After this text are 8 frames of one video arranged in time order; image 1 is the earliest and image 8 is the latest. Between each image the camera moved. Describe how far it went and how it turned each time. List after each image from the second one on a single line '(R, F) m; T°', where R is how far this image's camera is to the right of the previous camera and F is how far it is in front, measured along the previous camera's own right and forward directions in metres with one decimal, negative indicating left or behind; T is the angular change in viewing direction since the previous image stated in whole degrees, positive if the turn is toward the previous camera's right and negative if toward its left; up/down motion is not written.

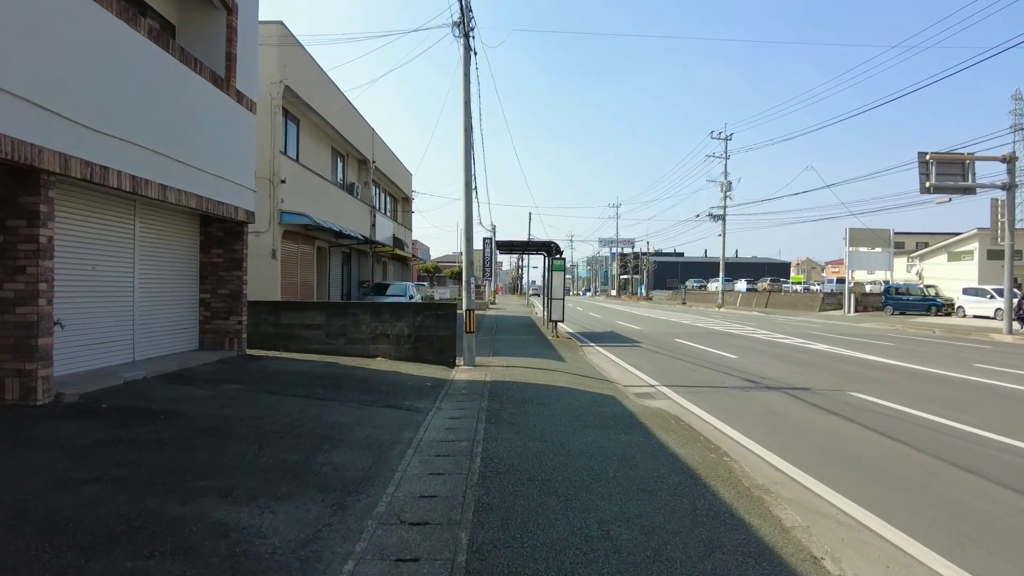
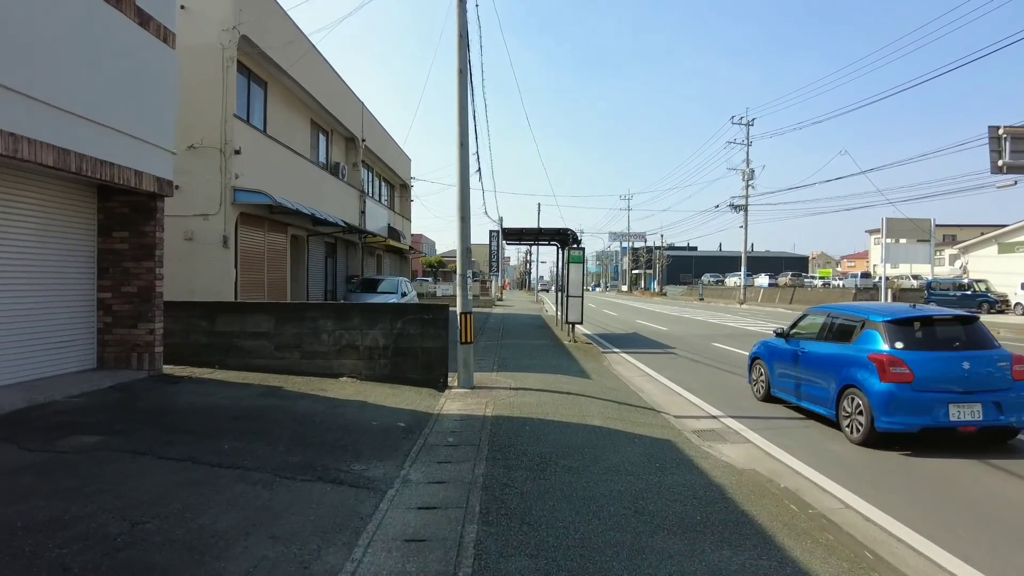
(0.0, +3.0) m; -1°
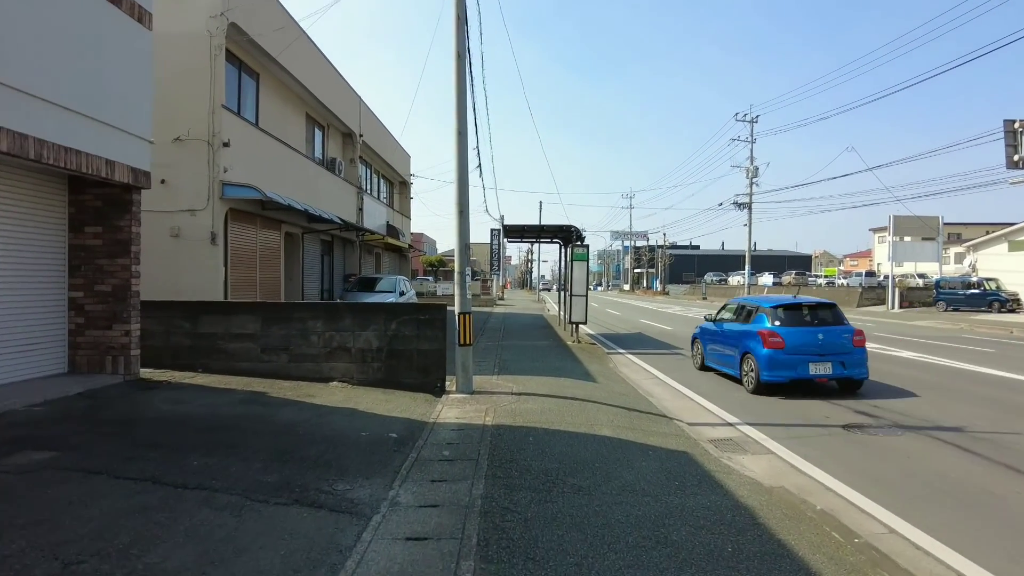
(0.0, +0.6) m; 0°
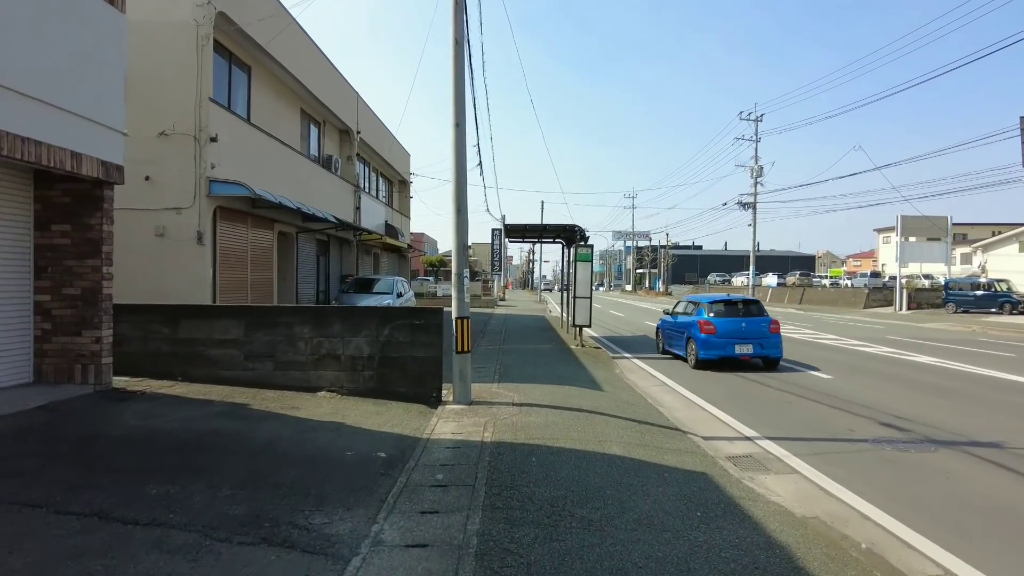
(0.0, +0.6) m; 0°
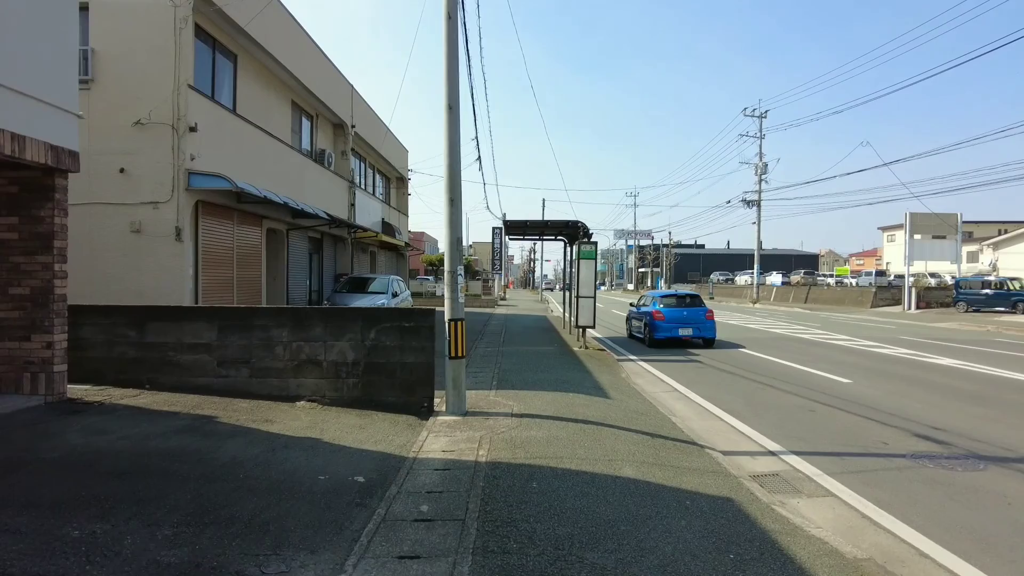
(0.0, +0.7) m; 0°
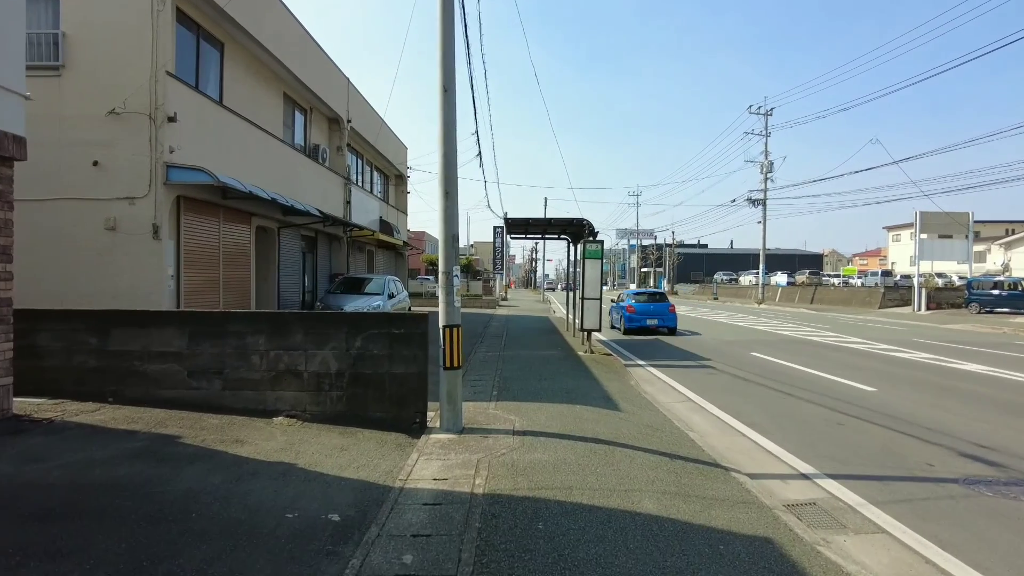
(0.0, +0.7) m; 0°
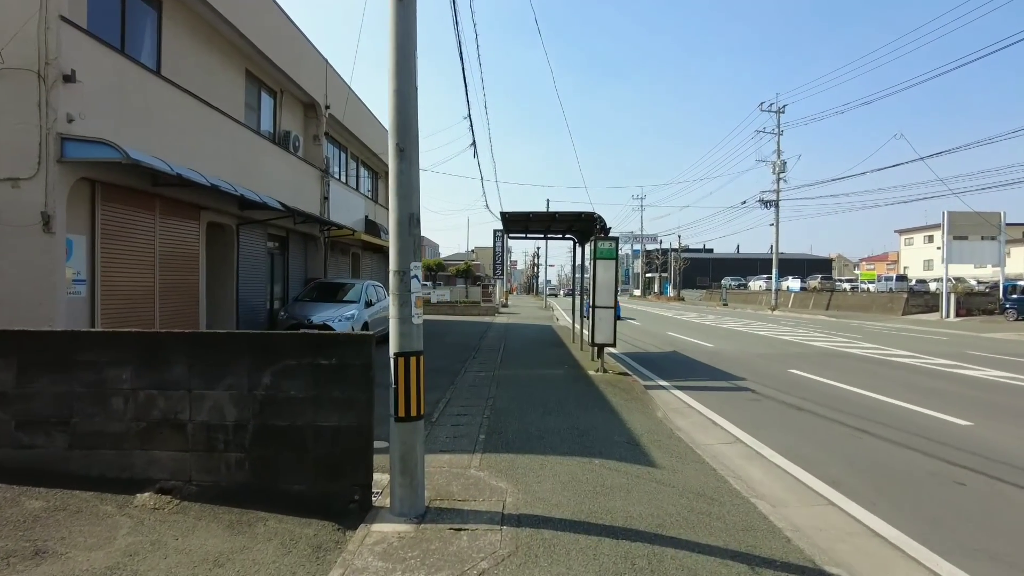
(+0.1, +2.2) m; 0°
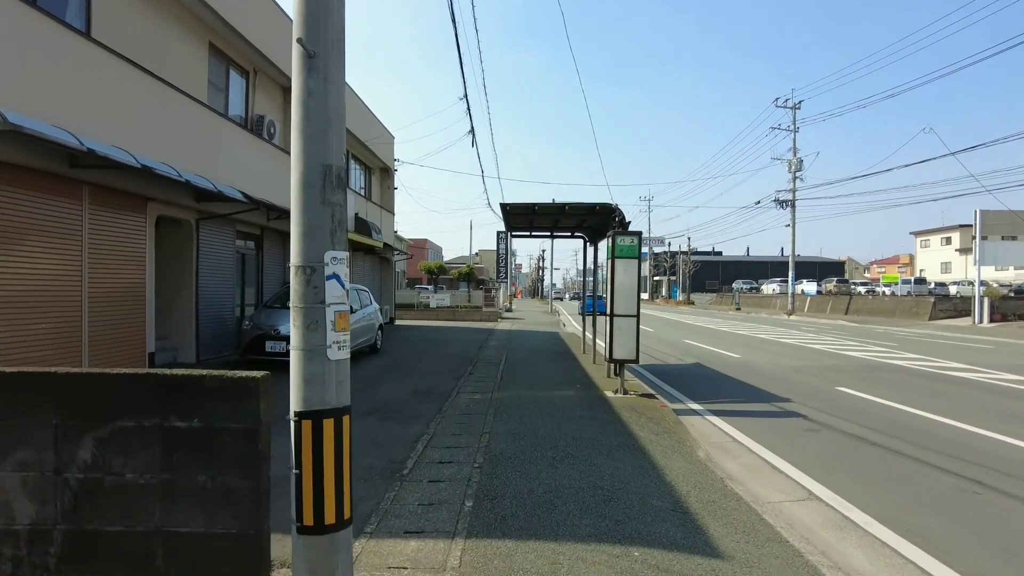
(0.0, +1.9) m; 0°
